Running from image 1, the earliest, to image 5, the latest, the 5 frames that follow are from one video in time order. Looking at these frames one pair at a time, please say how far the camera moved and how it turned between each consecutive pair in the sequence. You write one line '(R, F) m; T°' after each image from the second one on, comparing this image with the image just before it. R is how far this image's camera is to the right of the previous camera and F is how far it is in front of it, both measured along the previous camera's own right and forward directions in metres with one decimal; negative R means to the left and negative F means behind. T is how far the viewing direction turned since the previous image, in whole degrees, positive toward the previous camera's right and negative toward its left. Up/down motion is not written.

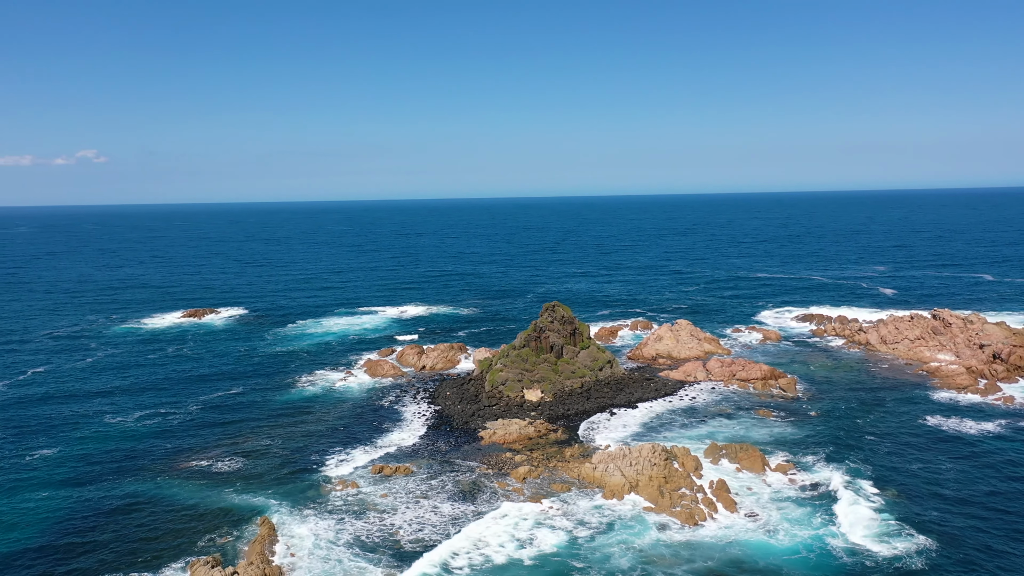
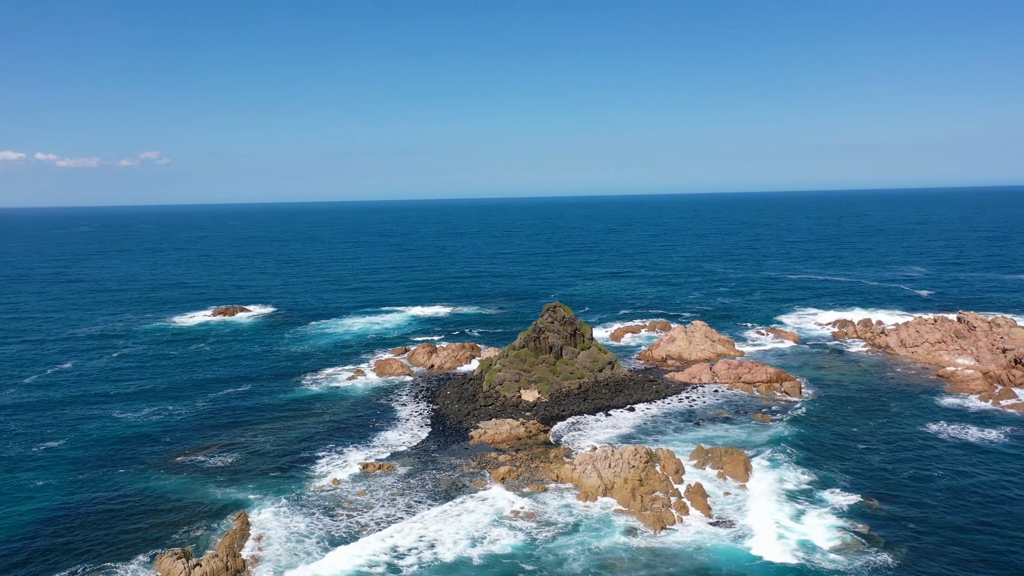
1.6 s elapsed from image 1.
(+2.7, +0.1) m; -3°
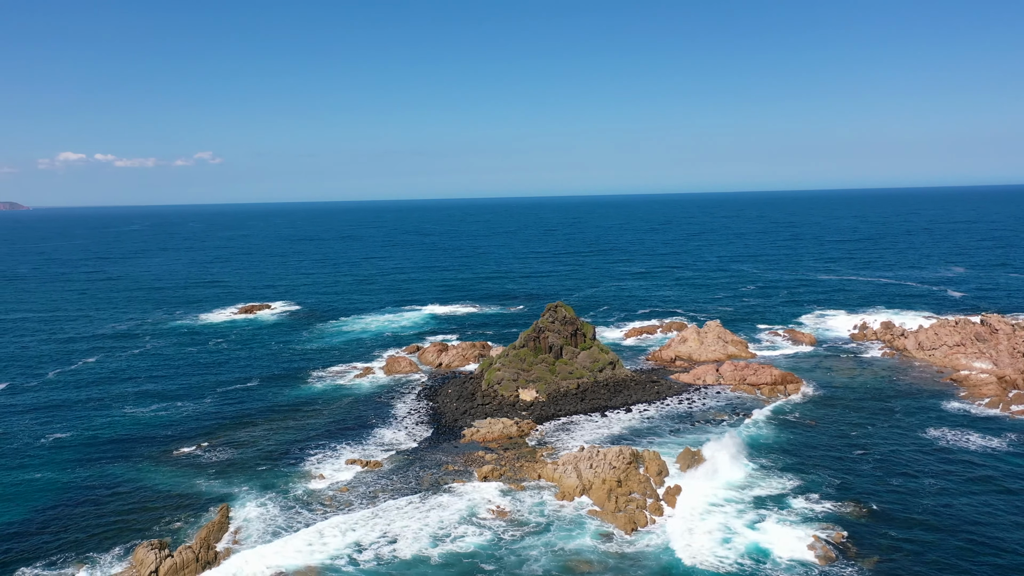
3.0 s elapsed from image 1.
(+2.2, +0.1) m; -2°
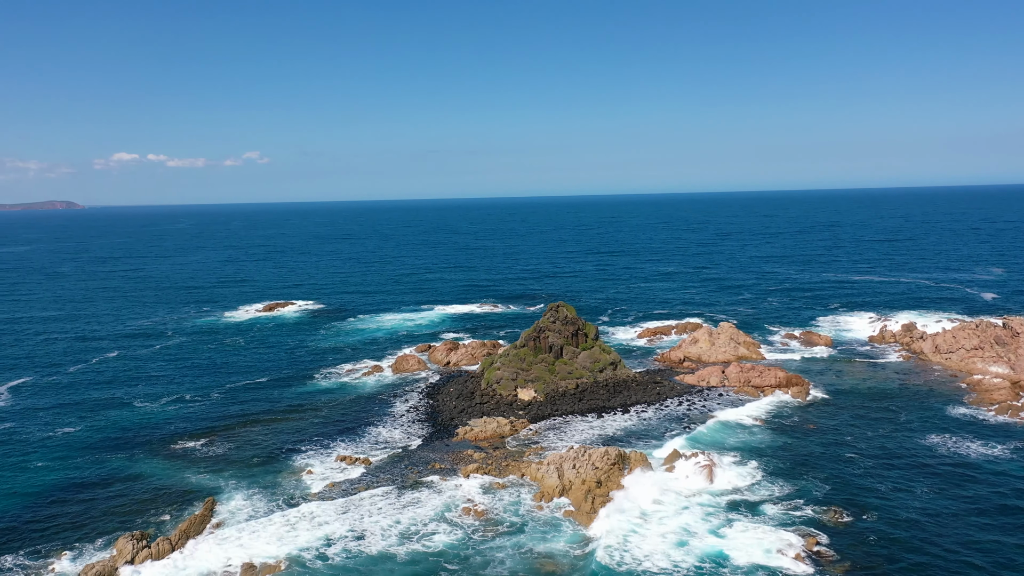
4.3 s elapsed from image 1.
(+2.0, +0.1) m; -2°
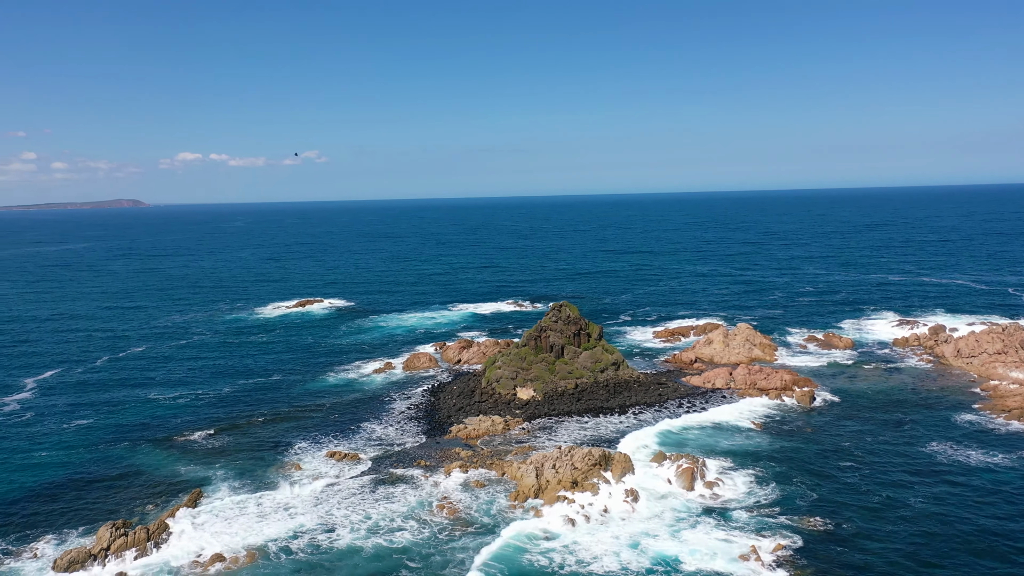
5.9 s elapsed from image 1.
(+2.4, 0.0) m; -3°
